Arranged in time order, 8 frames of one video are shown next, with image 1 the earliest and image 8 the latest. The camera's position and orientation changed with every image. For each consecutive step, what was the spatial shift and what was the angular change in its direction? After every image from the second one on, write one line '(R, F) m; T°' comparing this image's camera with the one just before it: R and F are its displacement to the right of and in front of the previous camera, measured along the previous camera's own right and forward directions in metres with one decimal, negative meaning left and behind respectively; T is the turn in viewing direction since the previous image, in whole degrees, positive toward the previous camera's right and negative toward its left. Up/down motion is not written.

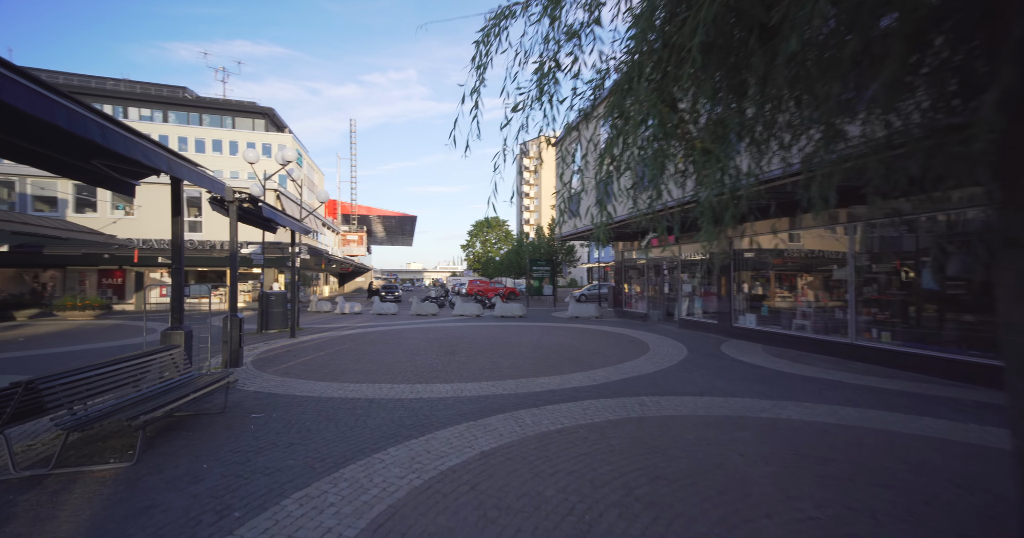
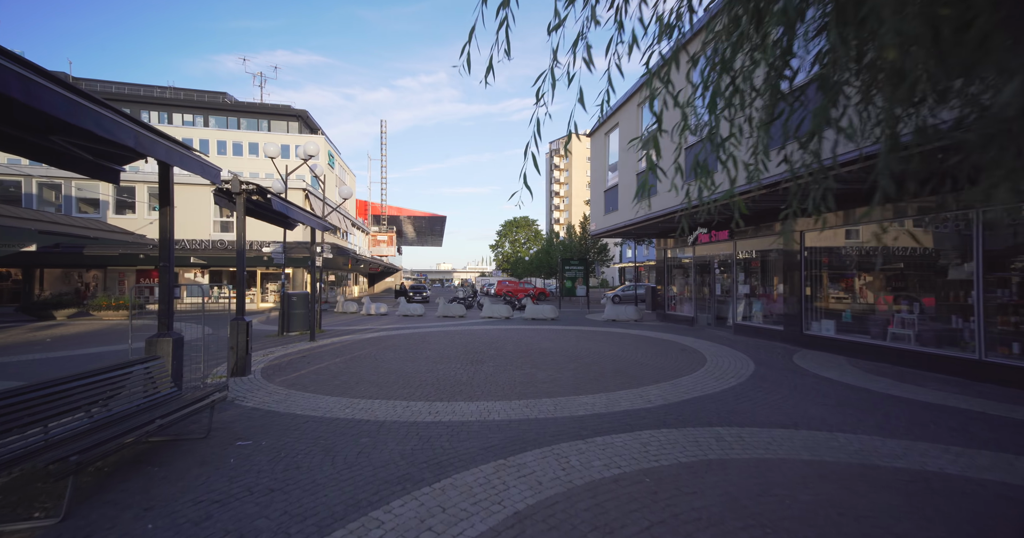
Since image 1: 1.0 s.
(-0.1, +1.2) m; -4°
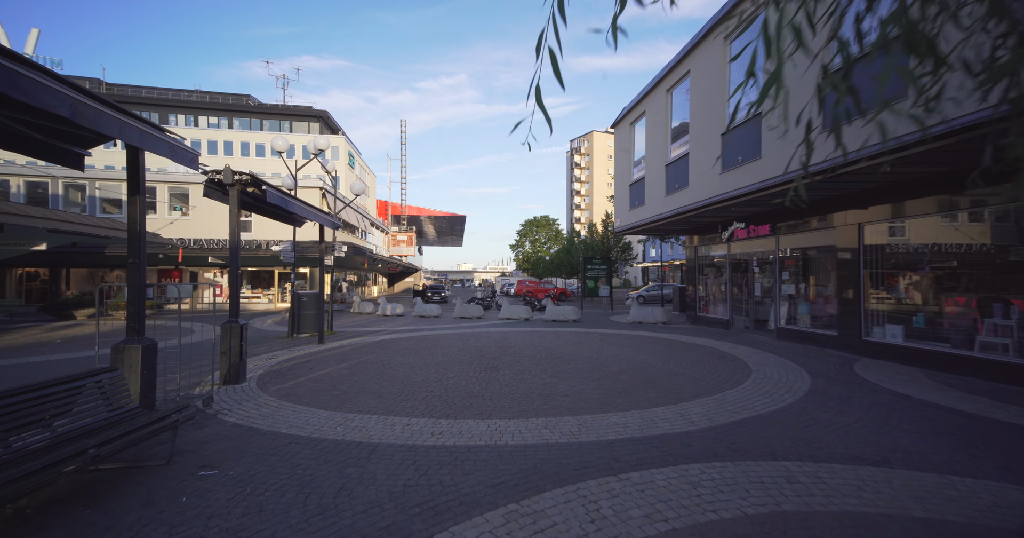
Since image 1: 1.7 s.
(0.0, +0.9) m; -3°
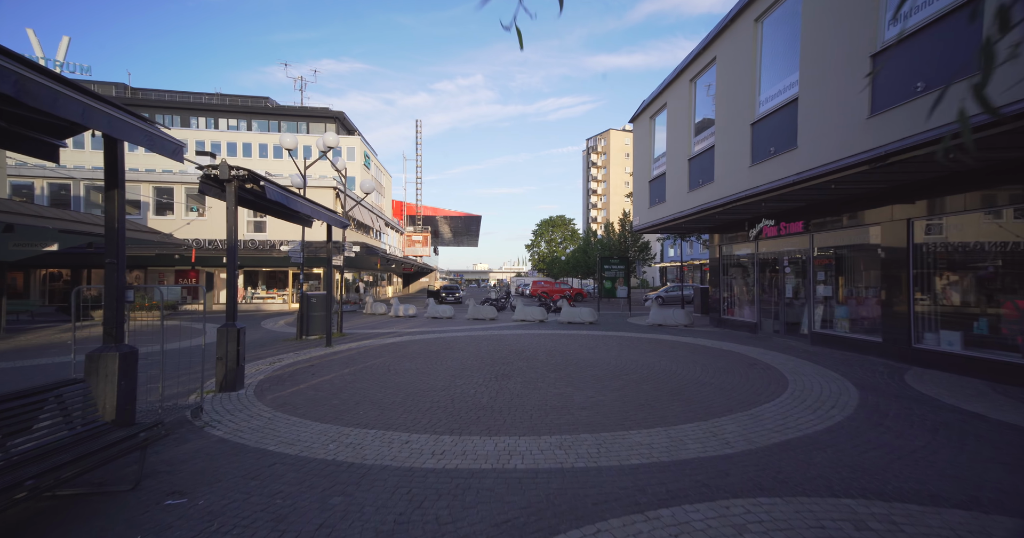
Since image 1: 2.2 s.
(+0.1, +0.6) m; -2°
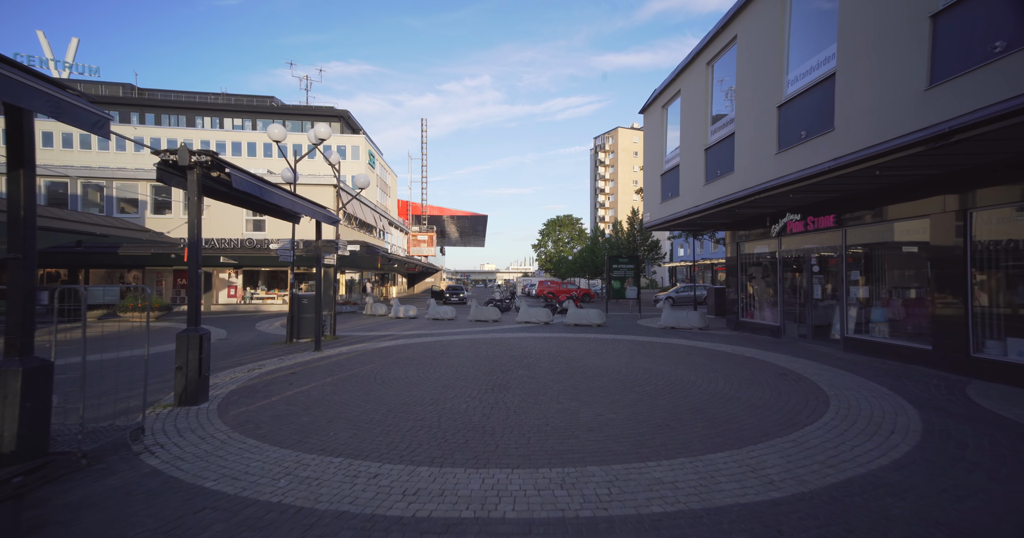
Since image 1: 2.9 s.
(+0.1, +0.9) m; -1°
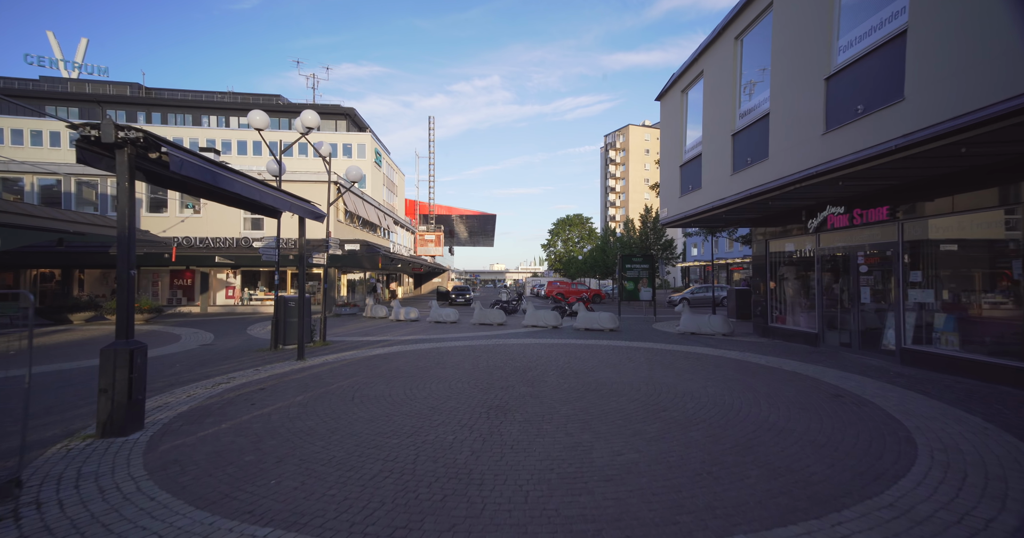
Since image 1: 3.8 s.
(+0.1, +1.3) m; -1°
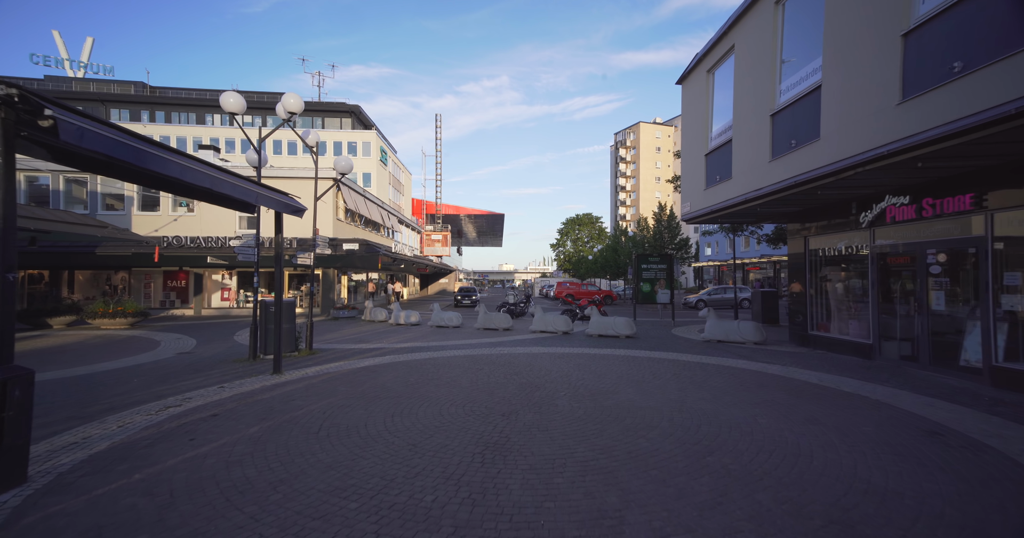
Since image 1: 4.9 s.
(+0.1, +1.5) m; -1°
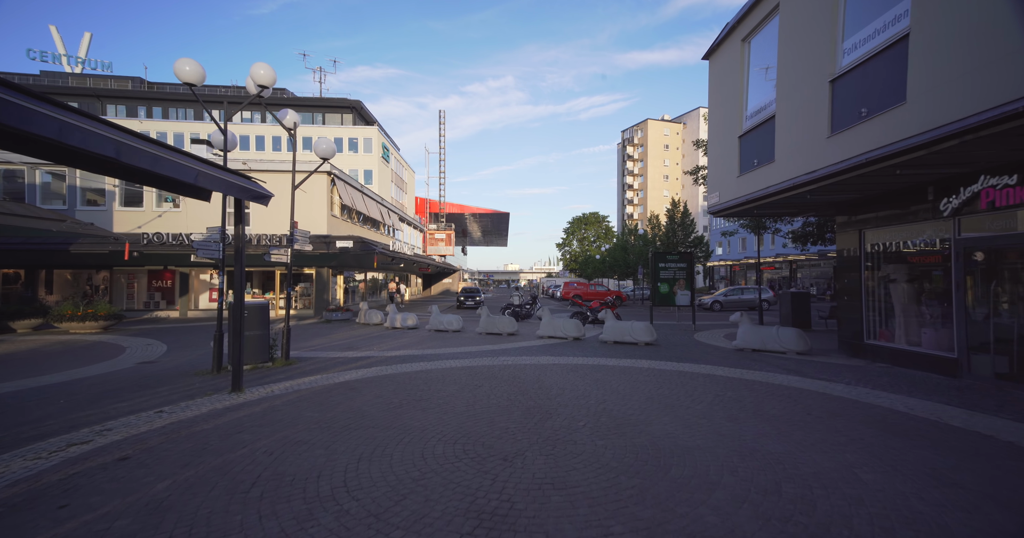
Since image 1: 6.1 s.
(0.0, +1.7) m; -1°
